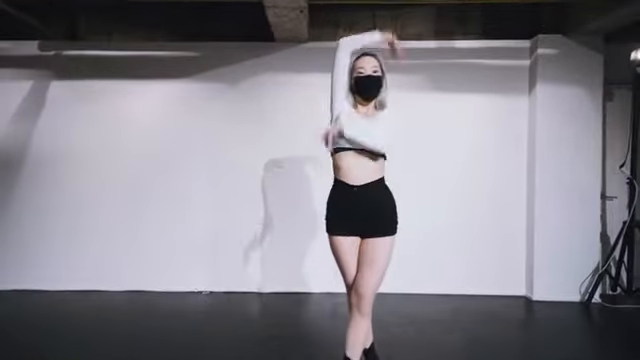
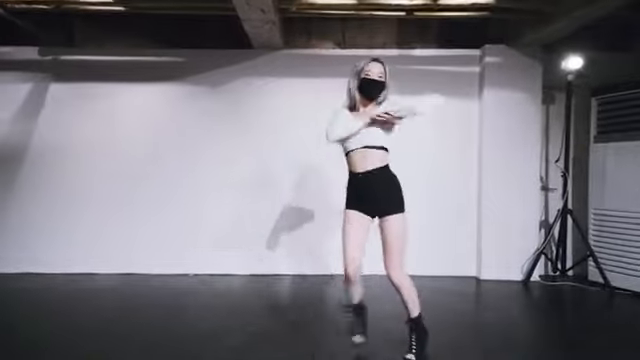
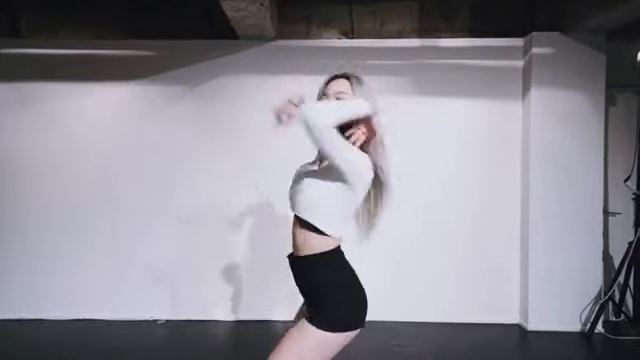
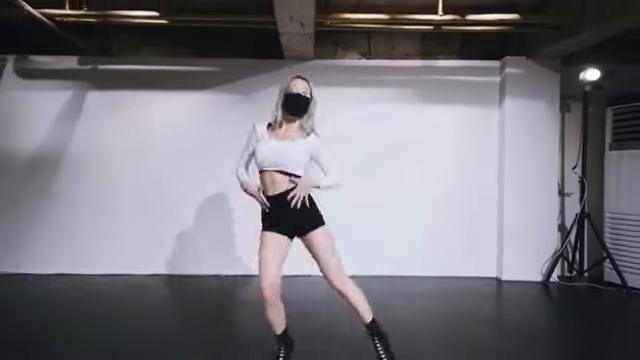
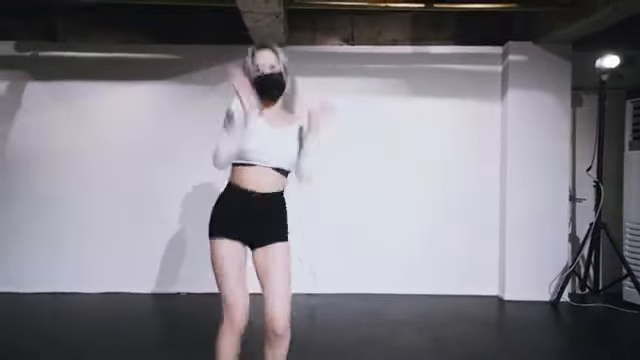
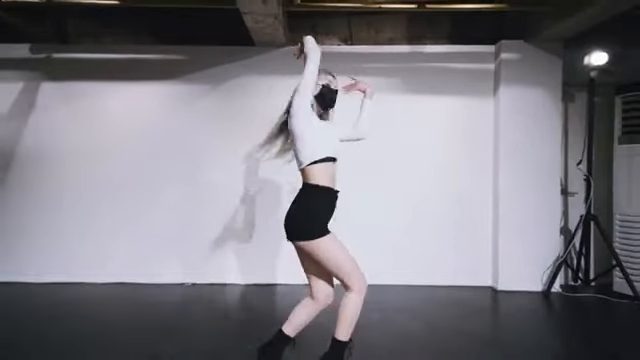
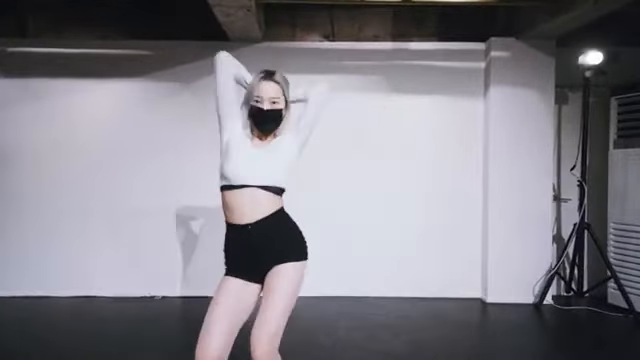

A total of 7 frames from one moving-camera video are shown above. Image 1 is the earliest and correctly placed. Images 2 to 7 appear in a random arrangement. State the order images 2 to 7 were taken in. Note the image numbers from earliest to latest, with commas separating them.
3, 6, 2, 7, 5, 4
